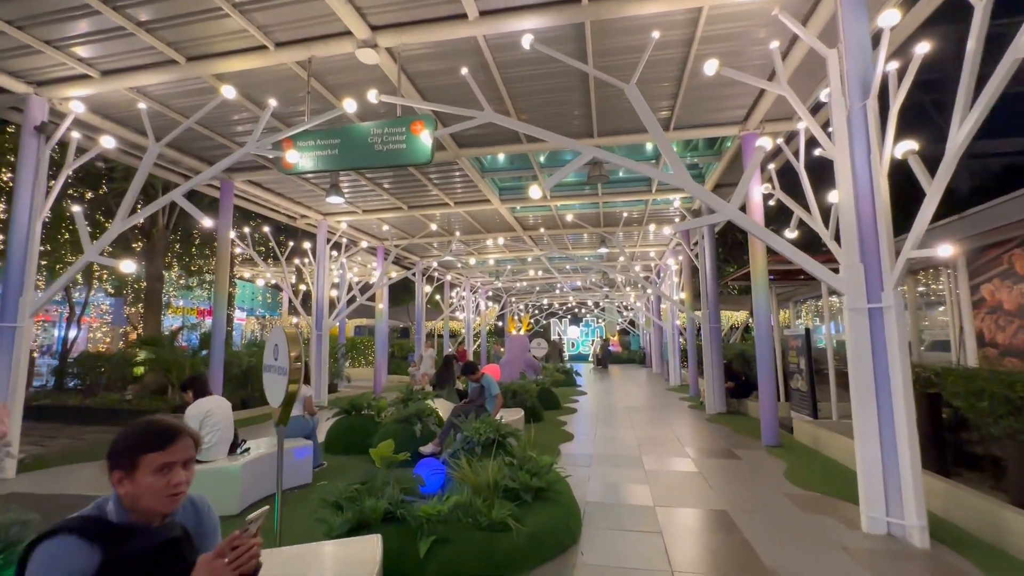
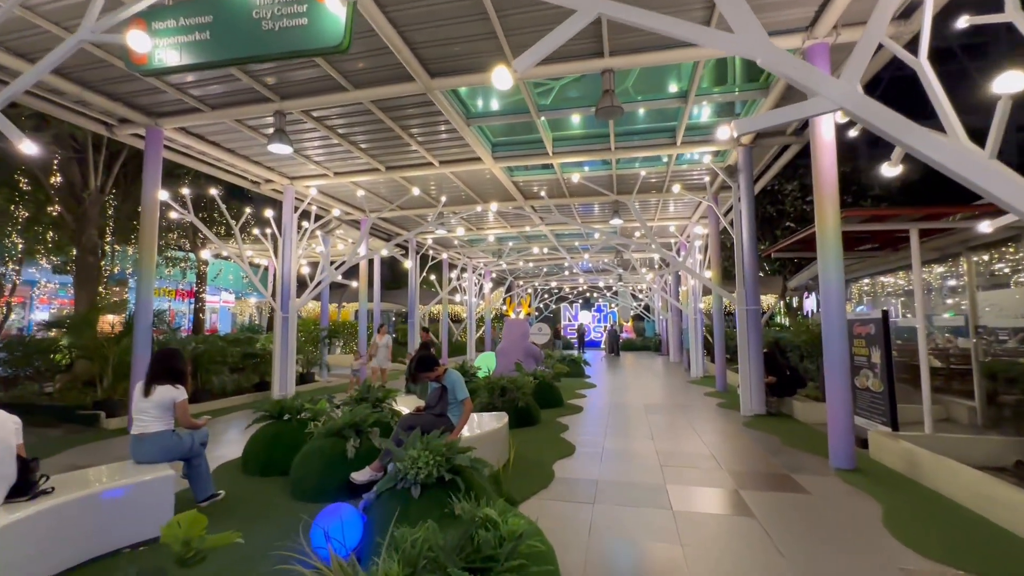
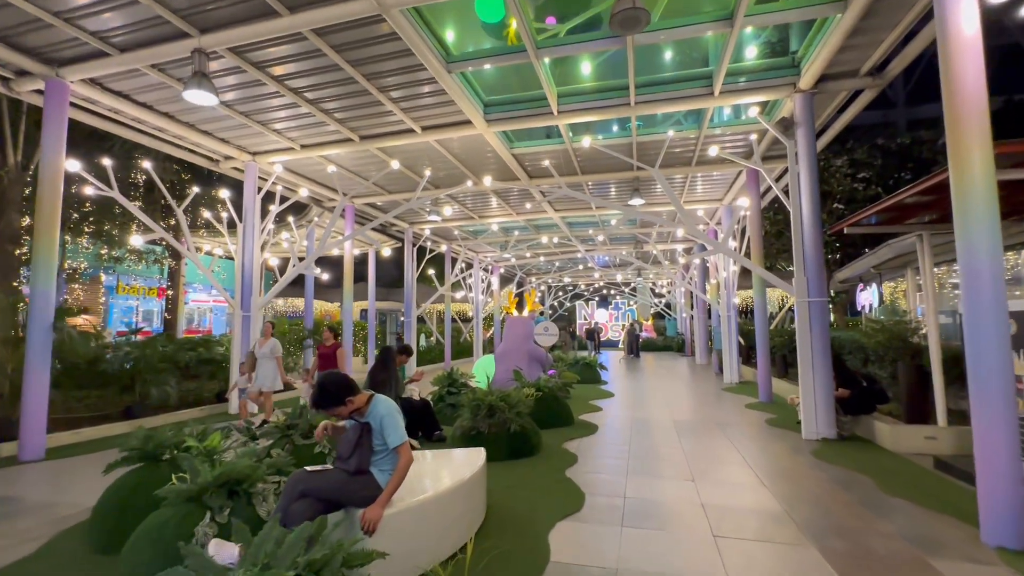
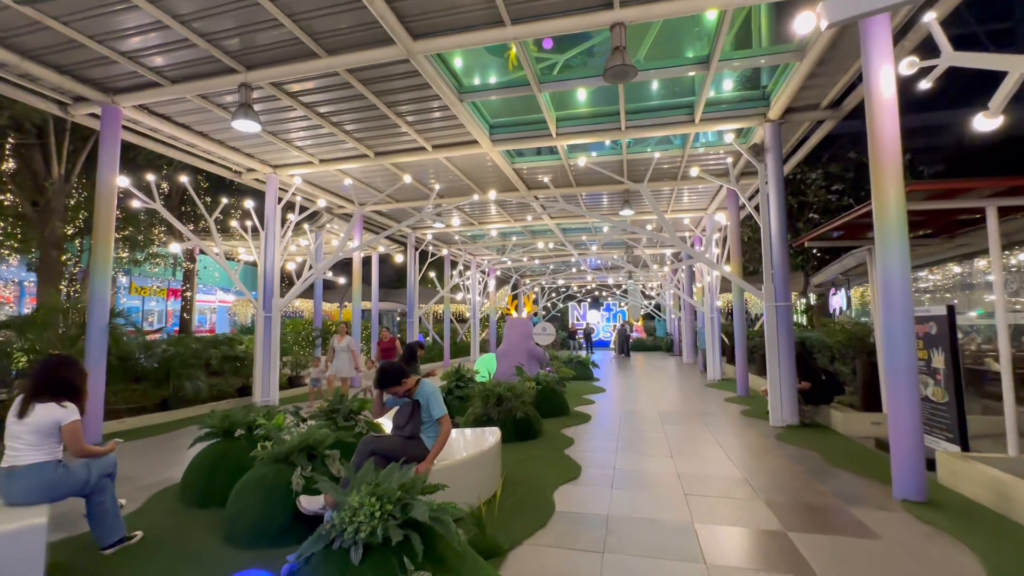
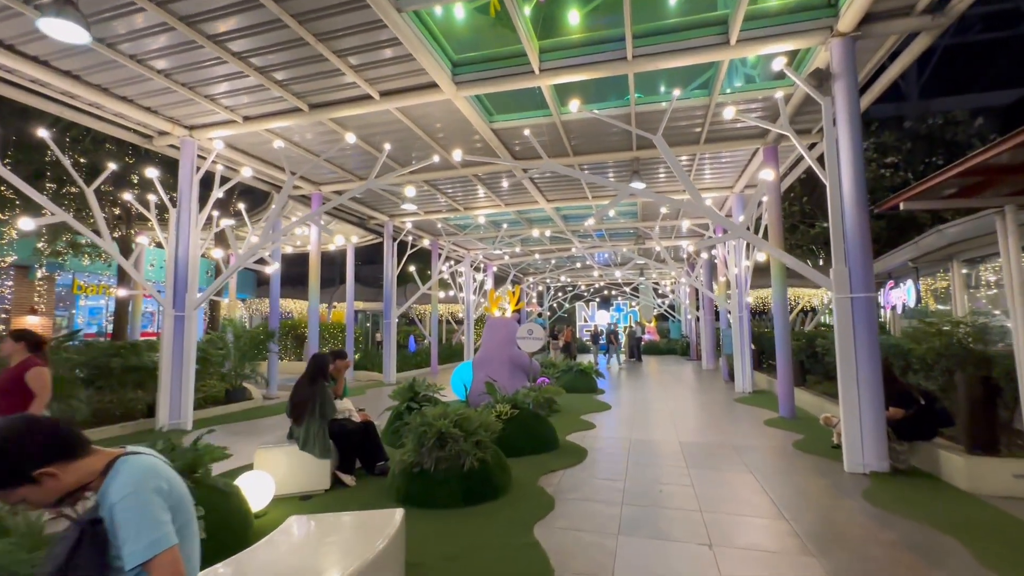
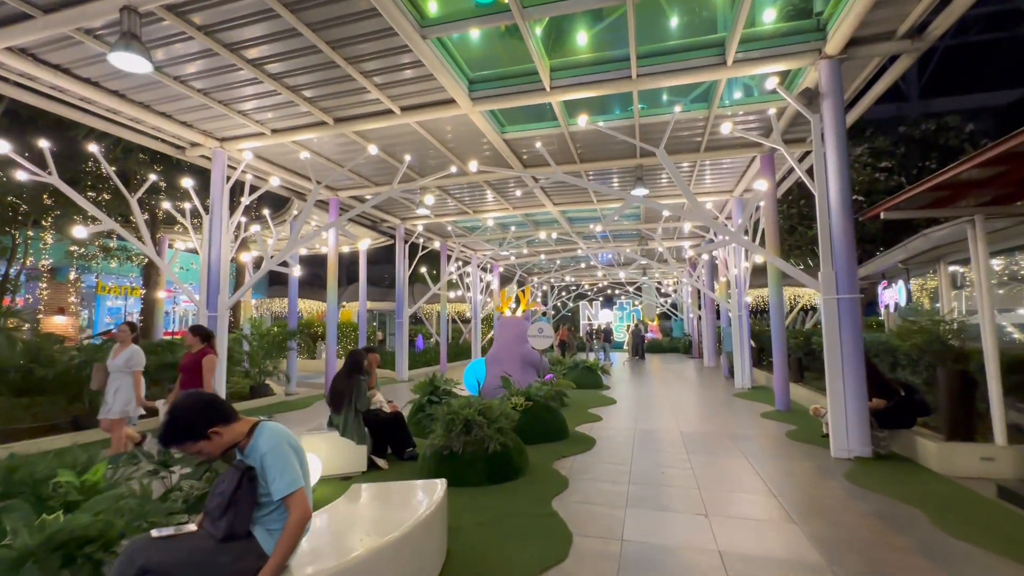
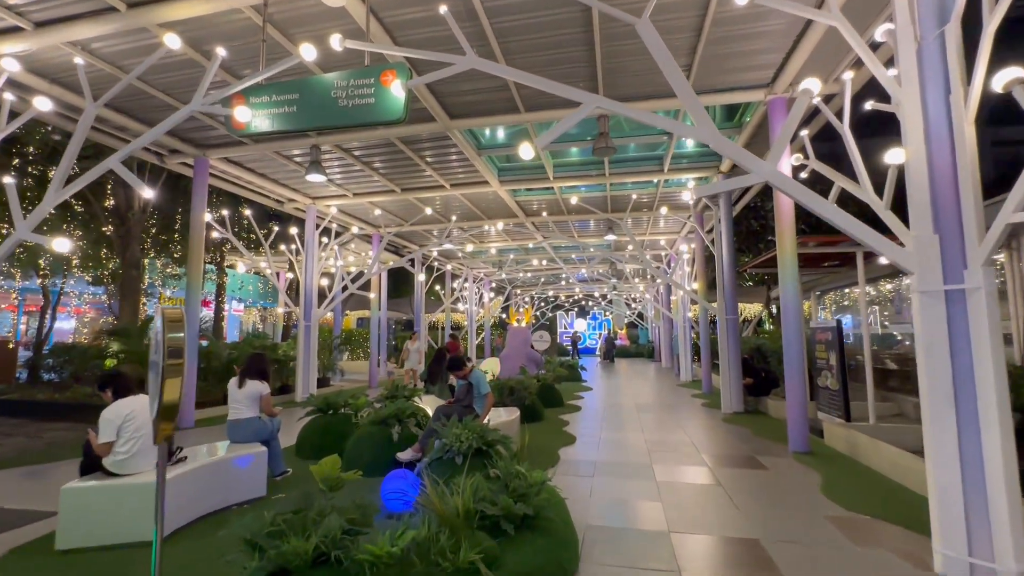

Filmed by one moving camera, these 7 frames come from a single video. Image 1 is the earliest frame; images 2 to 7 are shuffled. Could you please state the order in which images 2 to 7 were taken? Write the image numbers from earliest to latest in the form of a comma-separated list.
7, 2, 4, 3, 6, 5
